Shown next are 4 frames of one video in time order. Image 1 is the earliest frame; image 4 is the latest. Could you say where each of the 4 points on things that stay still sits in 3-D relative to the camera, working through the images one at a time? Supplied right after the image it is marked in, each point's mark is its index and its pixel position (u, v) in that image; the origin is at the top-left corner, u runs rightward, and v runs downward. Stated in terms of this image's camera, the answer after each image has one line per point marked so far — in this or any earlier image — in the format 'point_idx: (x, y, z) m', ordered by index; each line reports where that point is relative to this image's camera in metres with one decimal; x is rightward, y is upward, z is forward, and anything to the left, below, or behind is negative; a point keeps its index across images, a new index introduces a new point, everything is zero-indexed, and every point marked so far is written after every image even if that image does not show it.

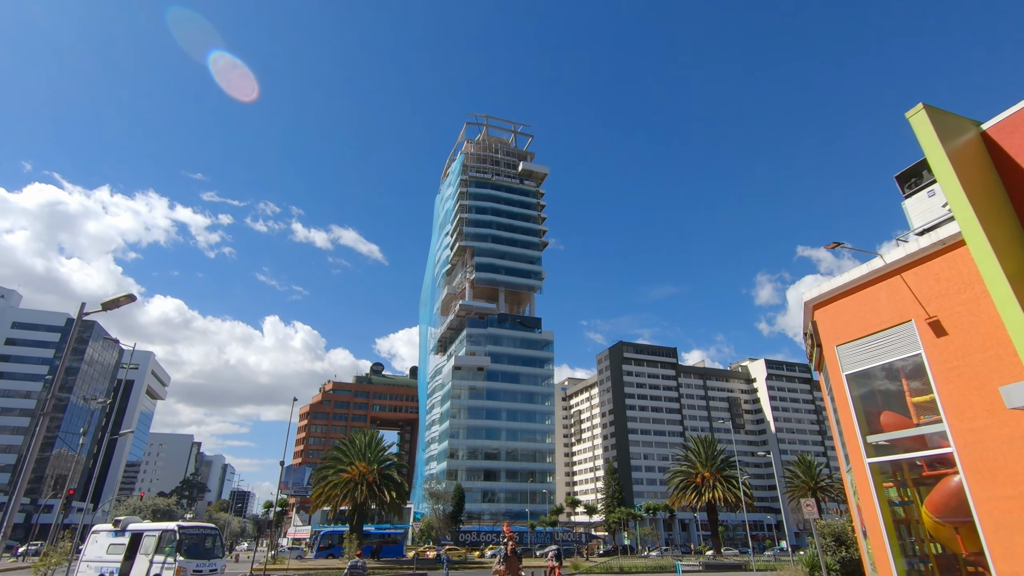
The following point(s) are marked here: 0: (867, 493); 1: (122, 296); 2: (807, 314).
0: (+7.7, -4.4, +11.9) m
1: (-6.6, -0.1, +9.2) m
2: (+7.5, -0.7, +13.8) m
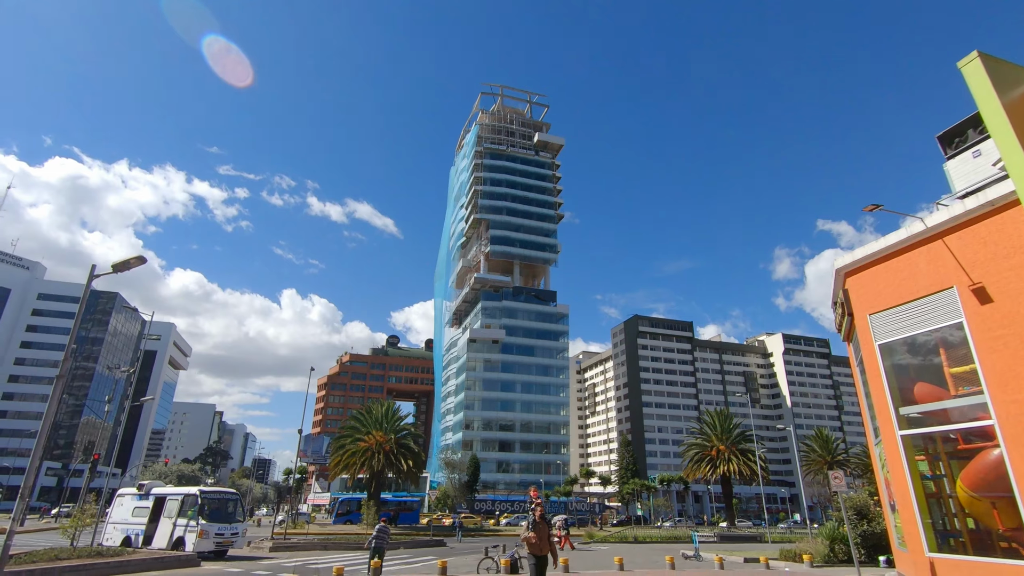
0: (+8.1, -3.7, +11.5) m
1: (-6.3, +0.5, +9.0) m
2: (+7.9, +0.1, +13.2) m
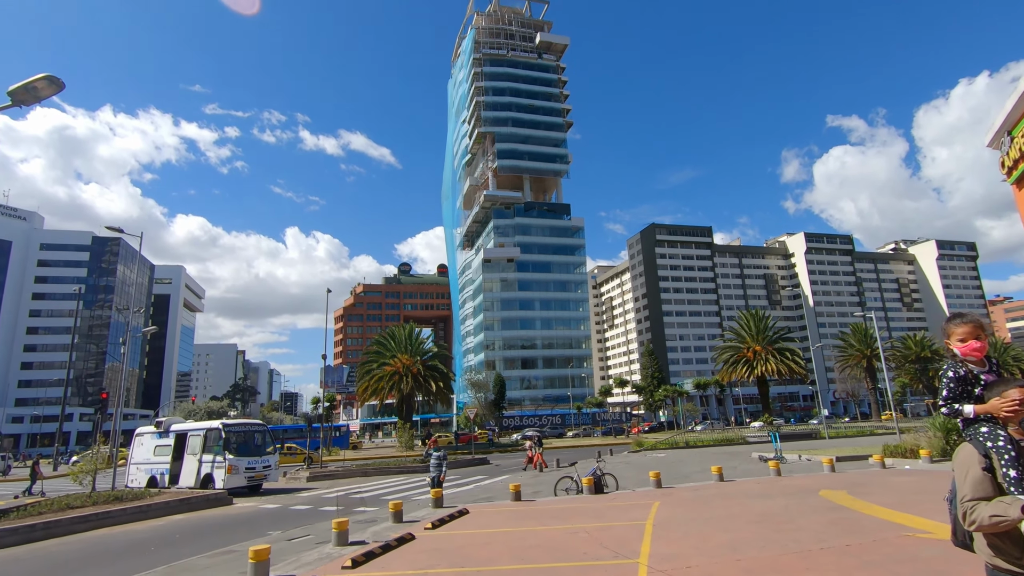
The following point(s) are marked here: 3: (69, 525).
0: (+9.7, -0.7, +8.6) m
1: (-5.0, +2.2, +5.8) m
2: (+9.2, +3.4, +9.8) m
3: (-10.0, -5.4, +12.3) m
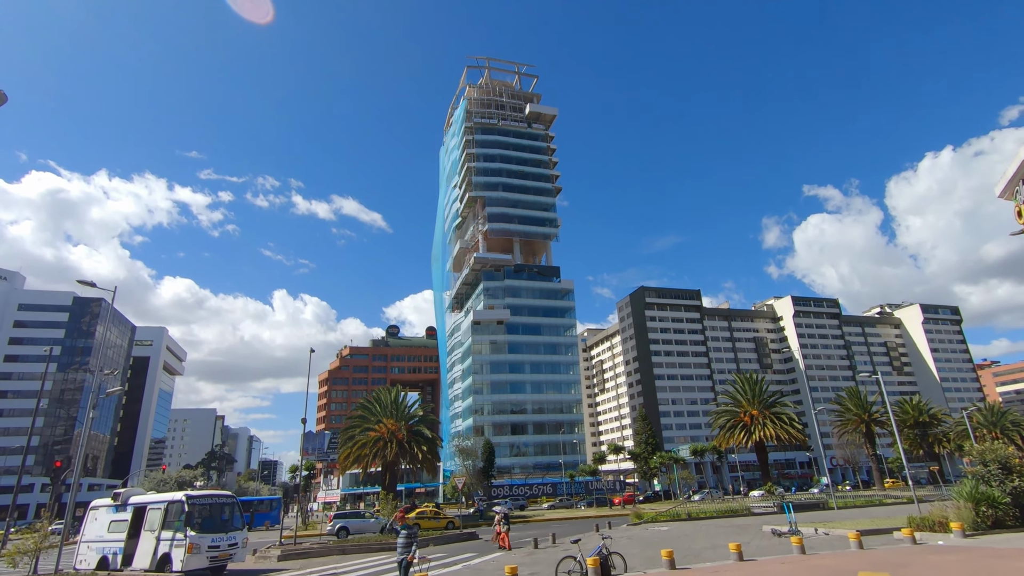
0: (+9.7, -1.4, +7.8) m
1: (-5.0, +1.8, +5.1) m
2: (+9.2, +2.5, +9.5) m
3: (-10.1, -6.4, +10.6) m
